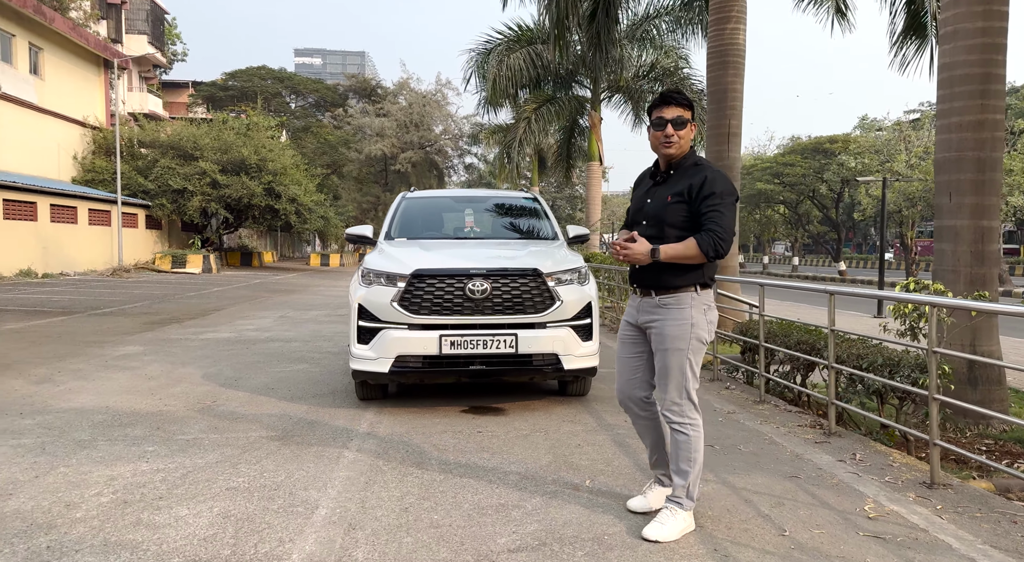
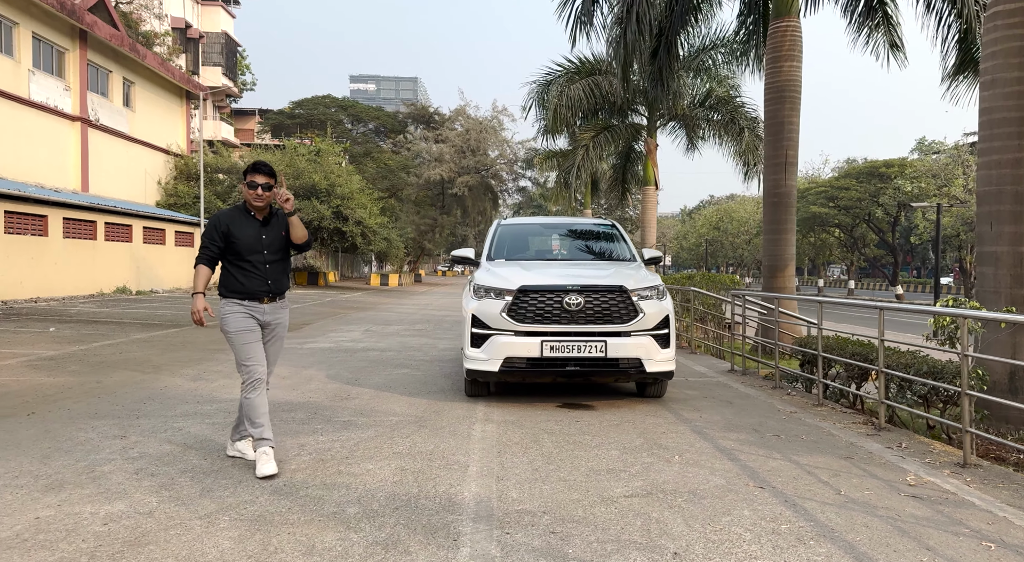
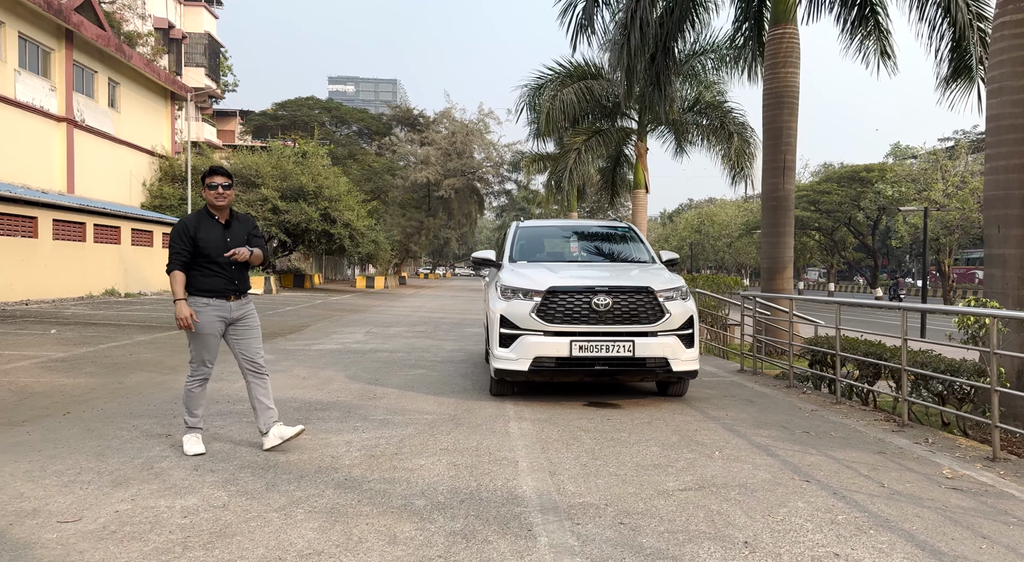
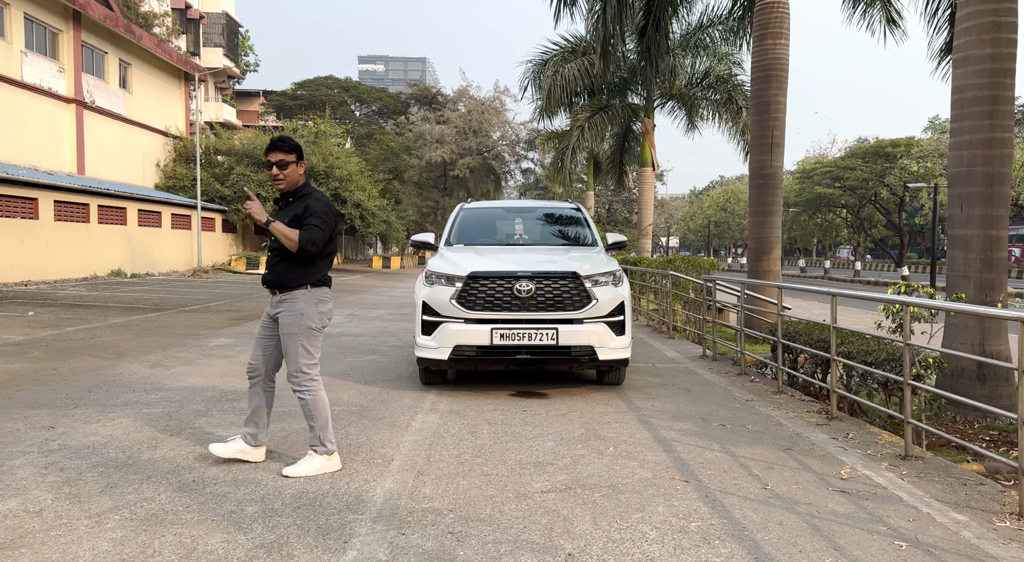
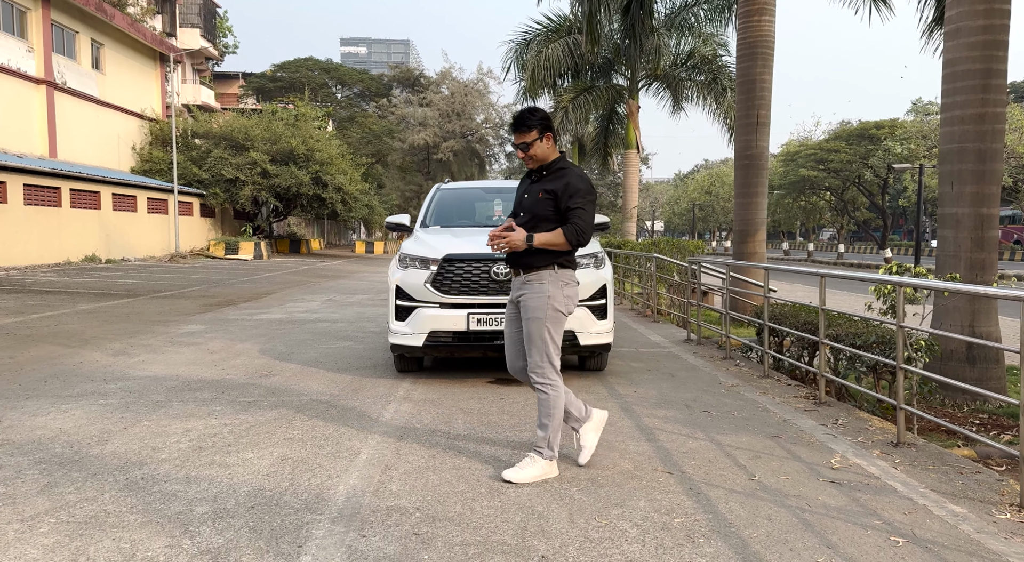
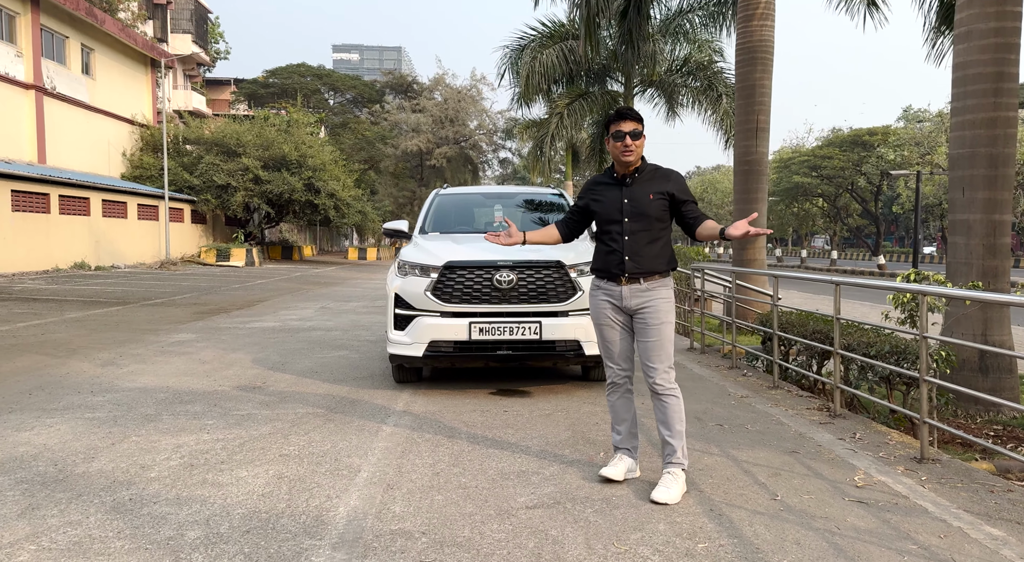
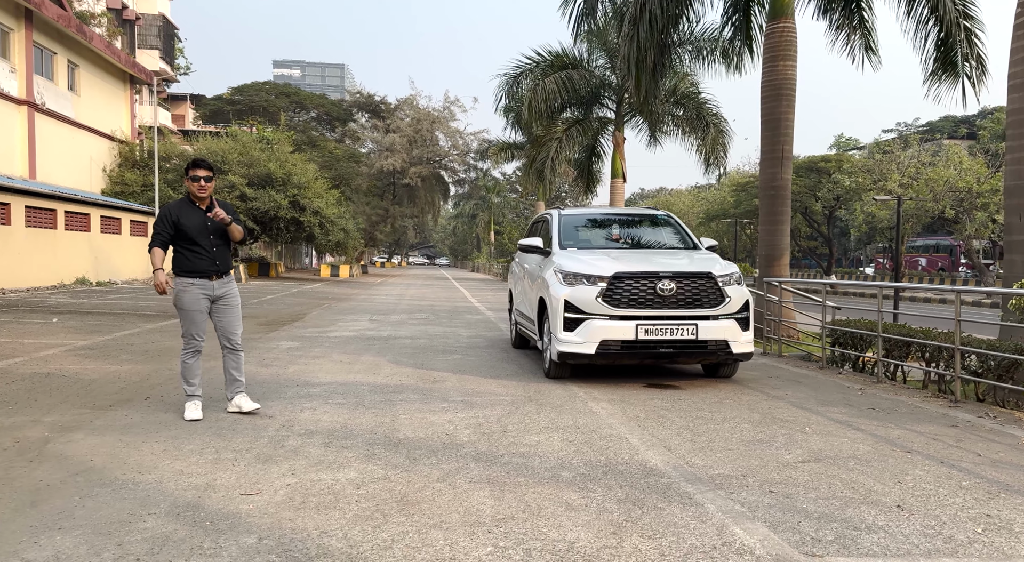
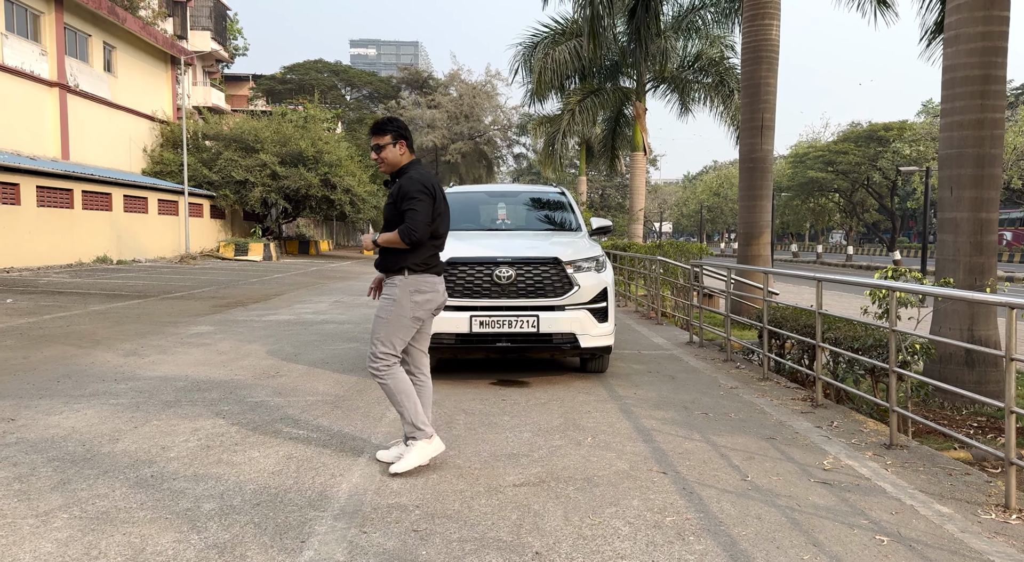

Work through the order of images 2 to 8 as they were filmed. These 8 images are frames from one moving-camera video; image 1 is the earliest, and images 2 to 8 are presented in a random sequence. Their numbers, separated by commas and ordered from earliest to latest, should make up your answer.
6, 5, 8, 4, 2, 3, 7
